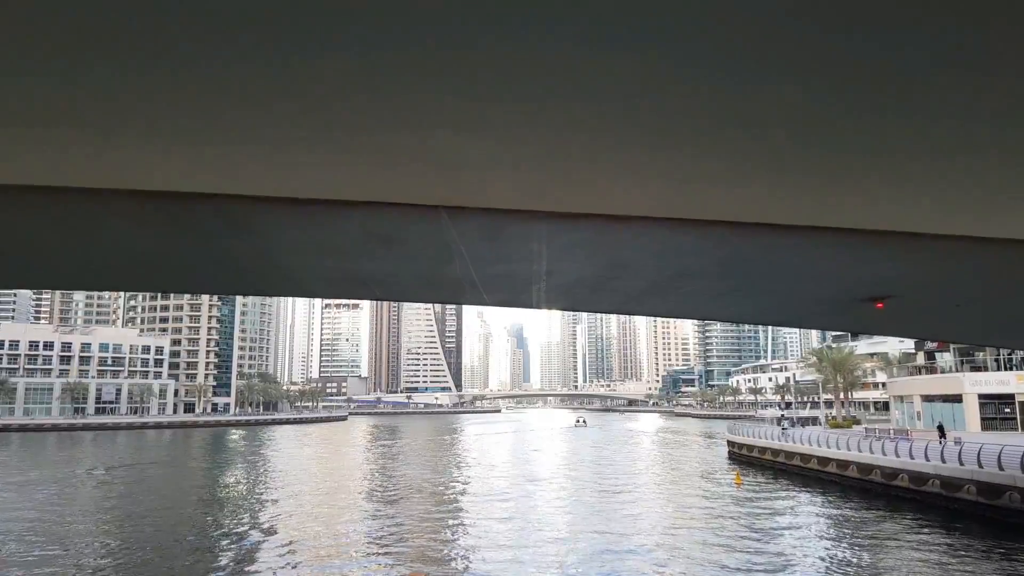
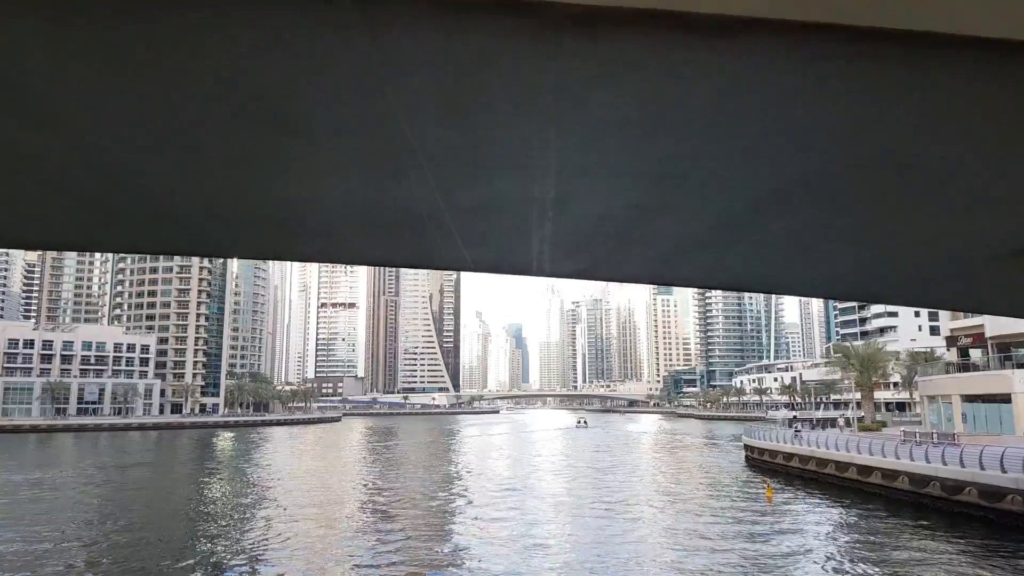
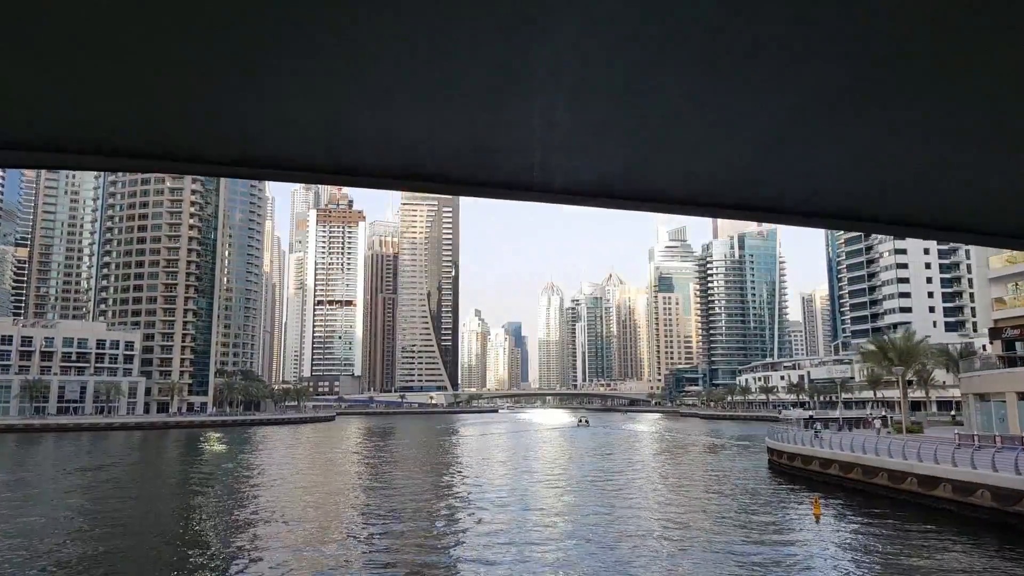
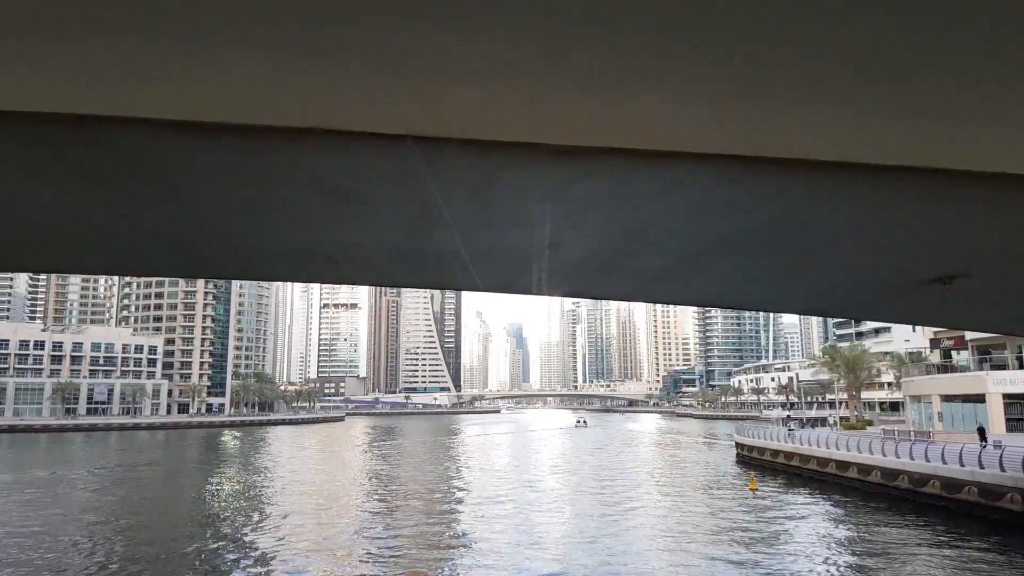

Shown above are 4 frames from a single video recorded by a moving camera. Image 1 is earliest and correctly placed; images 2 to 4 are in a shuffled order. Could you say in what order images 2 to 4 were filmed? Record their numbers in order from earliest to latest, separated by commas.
4, 2, 3
